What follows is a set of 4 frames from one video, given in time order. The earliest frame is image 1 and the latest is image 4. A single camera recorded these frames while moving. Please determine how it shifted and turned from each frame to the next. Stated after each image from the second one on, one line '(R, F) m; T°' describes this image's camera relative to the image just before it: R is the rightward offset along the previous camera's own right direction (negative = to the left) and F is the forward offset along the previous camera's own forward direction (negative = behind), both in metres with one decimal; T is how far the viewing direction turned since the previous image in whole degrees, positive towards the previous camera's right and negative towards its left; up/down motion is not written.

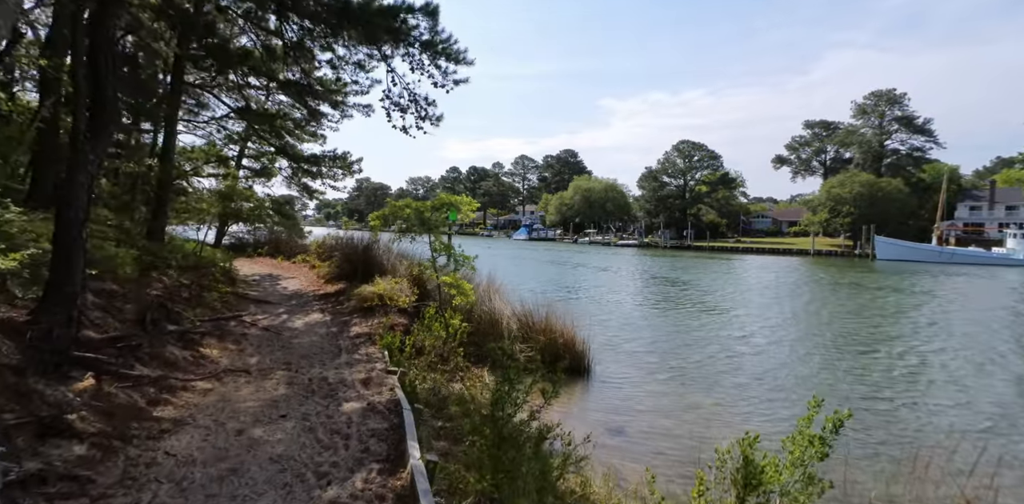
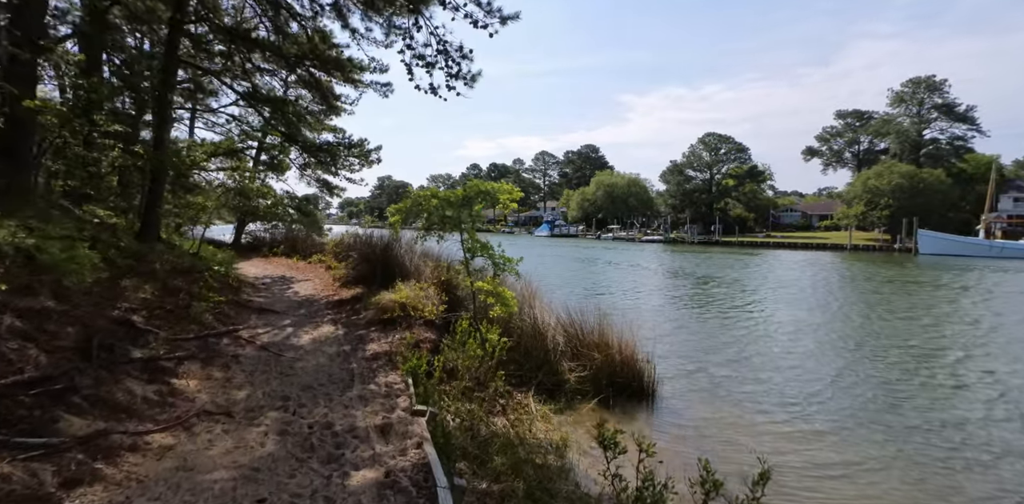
(-0.4, +1.7) m; -2°
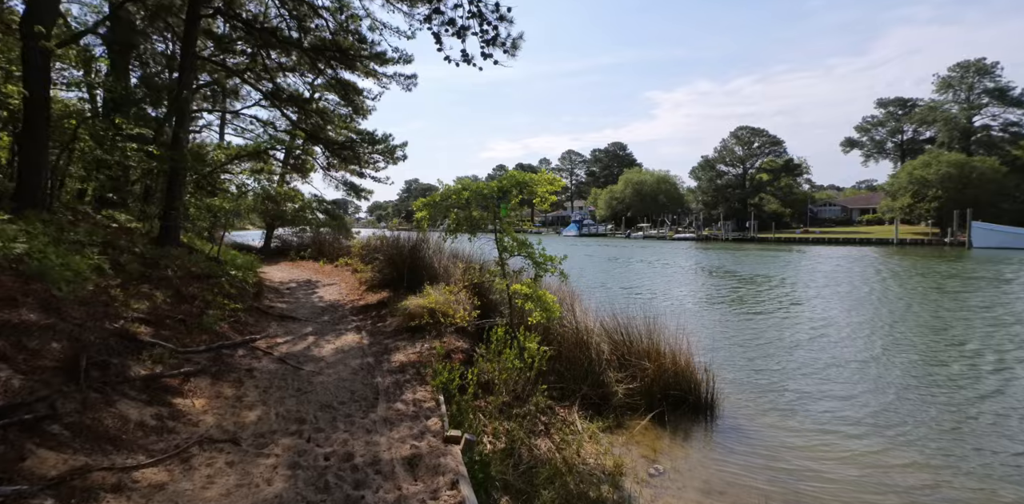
(-0.2, +0.8) m; -3°
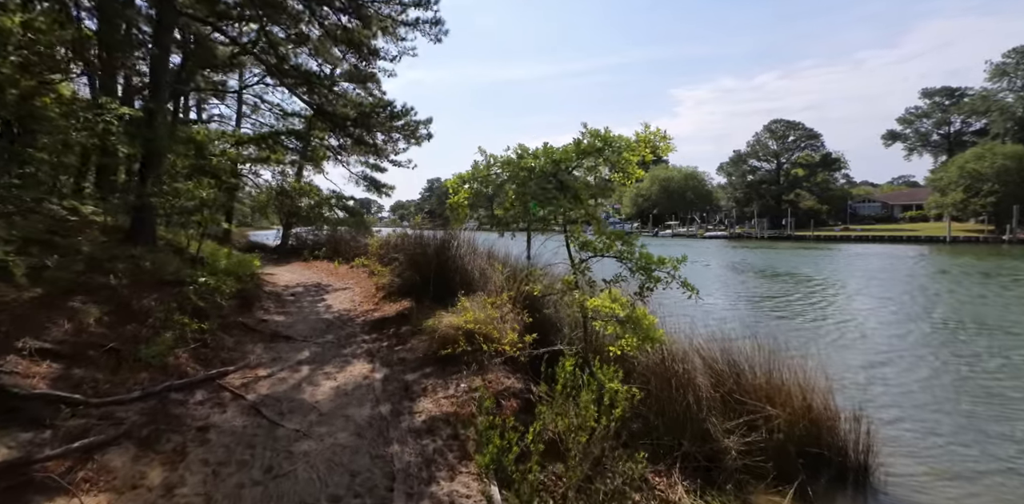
(-0.5, +2.0) m; -2°
